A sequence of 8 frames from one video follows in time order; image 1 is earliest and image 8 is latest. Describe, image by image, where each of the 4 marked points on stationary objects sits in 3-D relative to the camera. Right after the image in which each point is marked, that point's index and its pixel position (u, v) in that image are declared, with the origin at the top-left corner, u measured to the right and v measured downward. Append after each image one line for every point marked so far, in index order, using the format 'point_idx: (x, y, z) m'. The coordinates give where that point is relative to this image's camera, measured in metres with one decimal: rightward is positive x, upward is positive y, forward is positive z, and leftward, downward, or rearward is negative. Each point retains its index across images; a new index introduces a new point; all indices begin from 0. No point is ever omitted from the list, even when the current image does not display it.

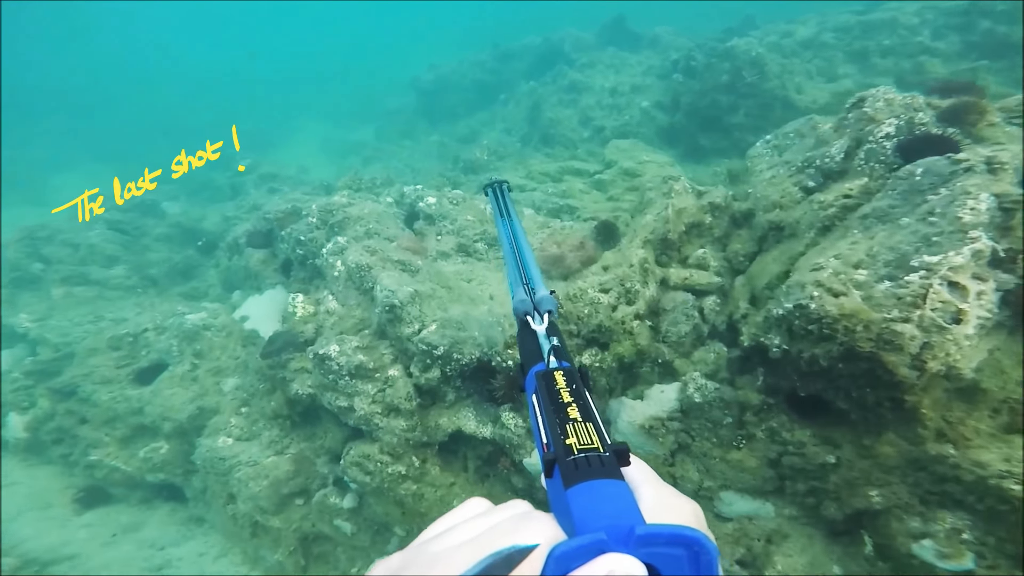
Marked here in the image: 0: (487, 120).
0: (-1.2, +8.1, +19.5) m
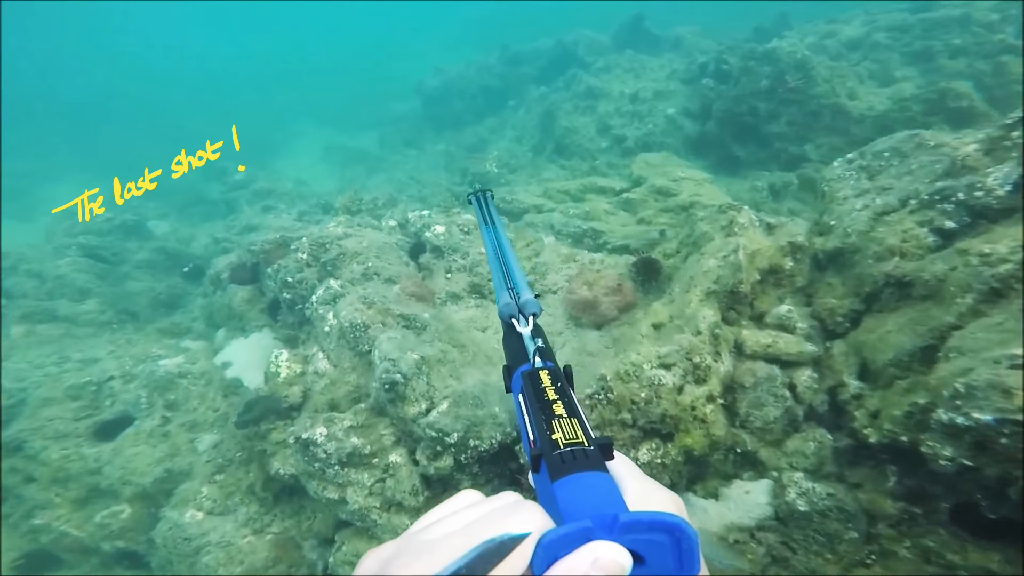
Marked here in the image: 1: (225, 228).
0: (-0.8, +7.3, +18.4) m
1: (-8.1, +1.9, +10.9) m
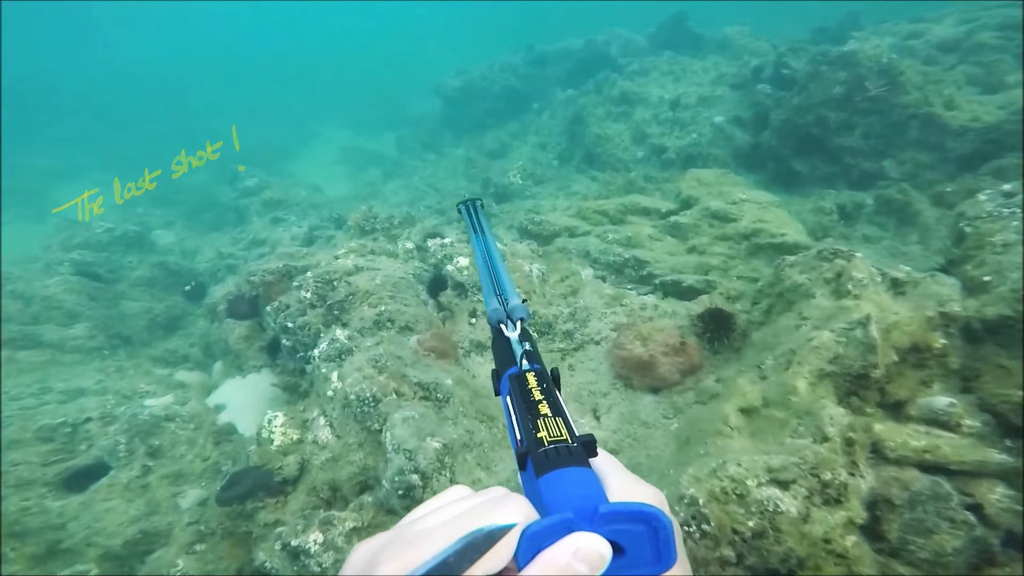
0: (+0.3, +6.7, +17.4) m
1: (-7.4, +1.4, +10.2) m
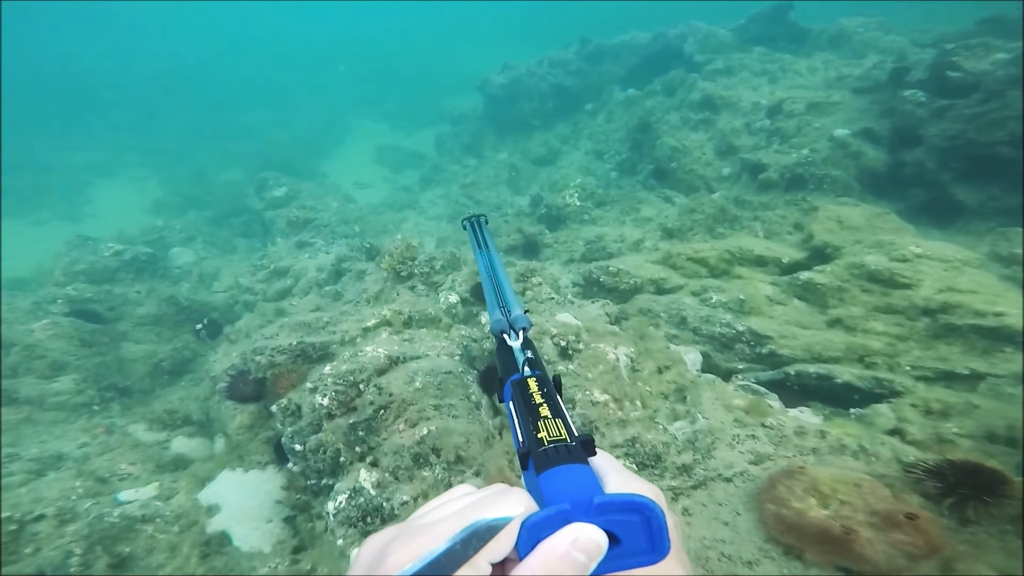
0: (+2.2, +5.7, +15.5) m
1: (-6.1, +0.5, +9.0) m
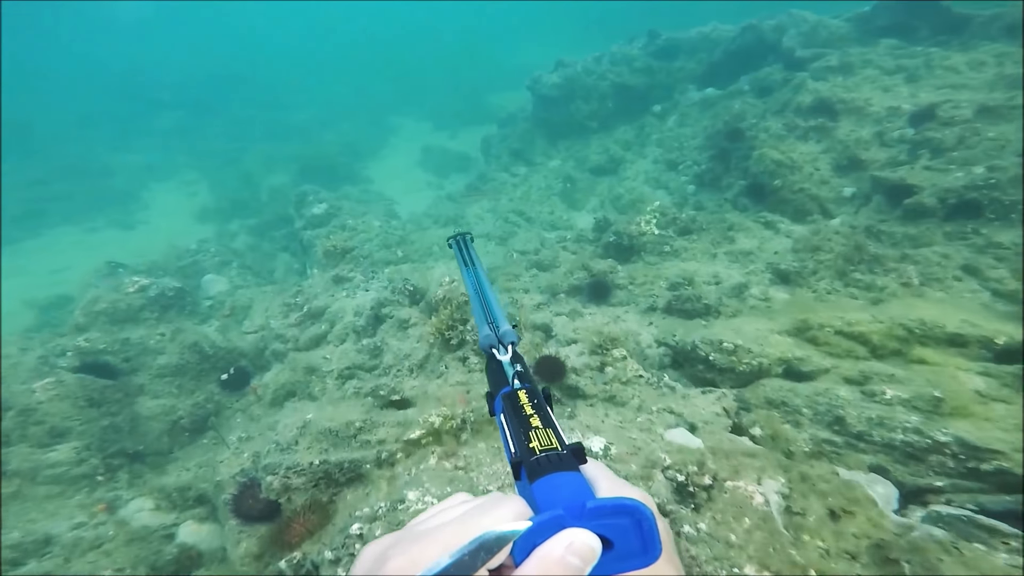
0: (+4.2, +4.8, +13.7) m
1: (-4.8, -0.3, +8.1) m
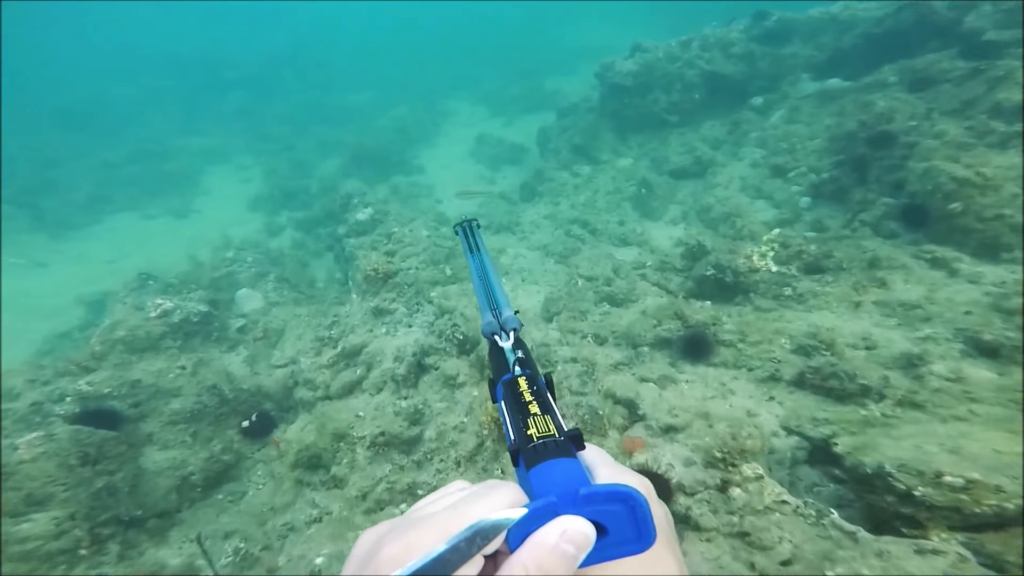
0: (+6.2, +4.1, +11.5) m
1: (-3.6, -0.7, +7.1) m
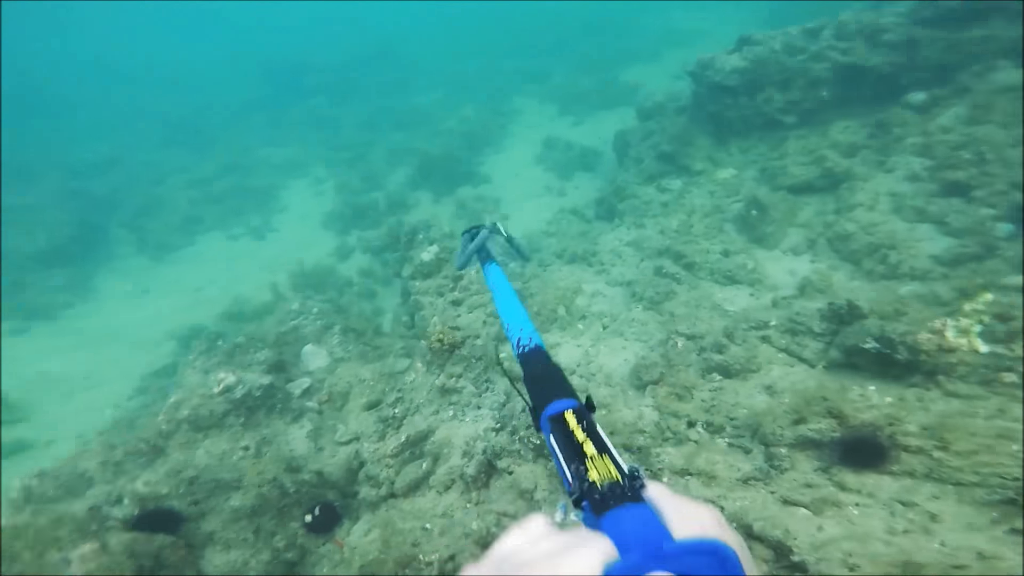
0: (+8.1, +3.2, +9.2) m
1: (-2.3, -1.7, +6.5) m
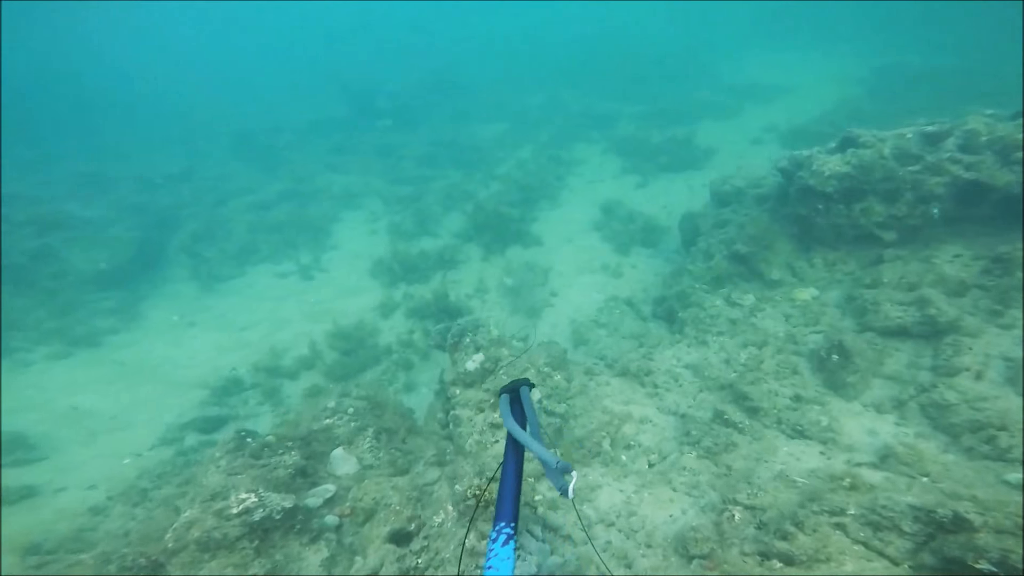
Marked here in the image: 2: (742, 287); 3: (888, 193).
0: (+9.3, -0.2, +8.3) m
1: (-1.8, -3.5, +6.1) m
2: (+6.1, 0.0, +11.1) m
3: (+9.1, +2.5, +10.5) m
